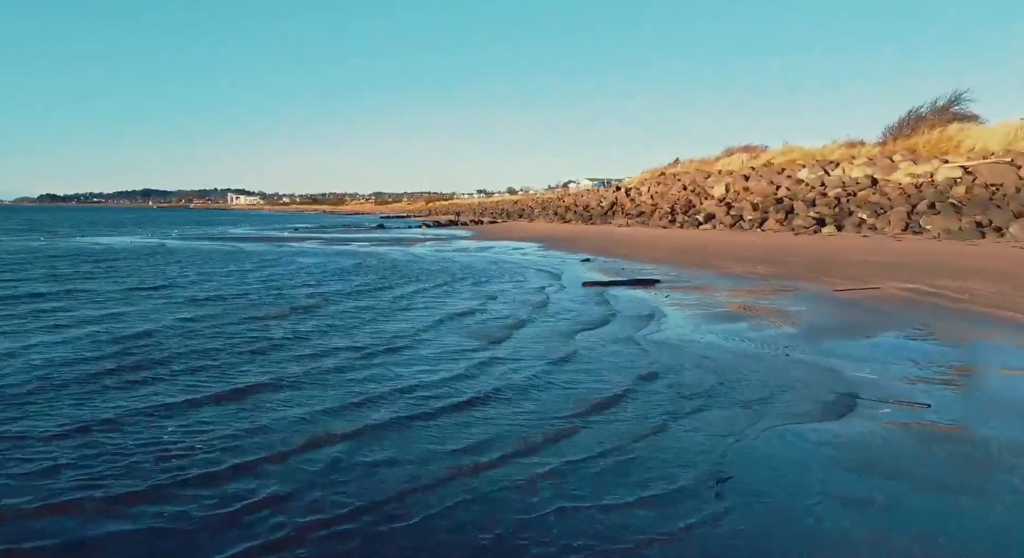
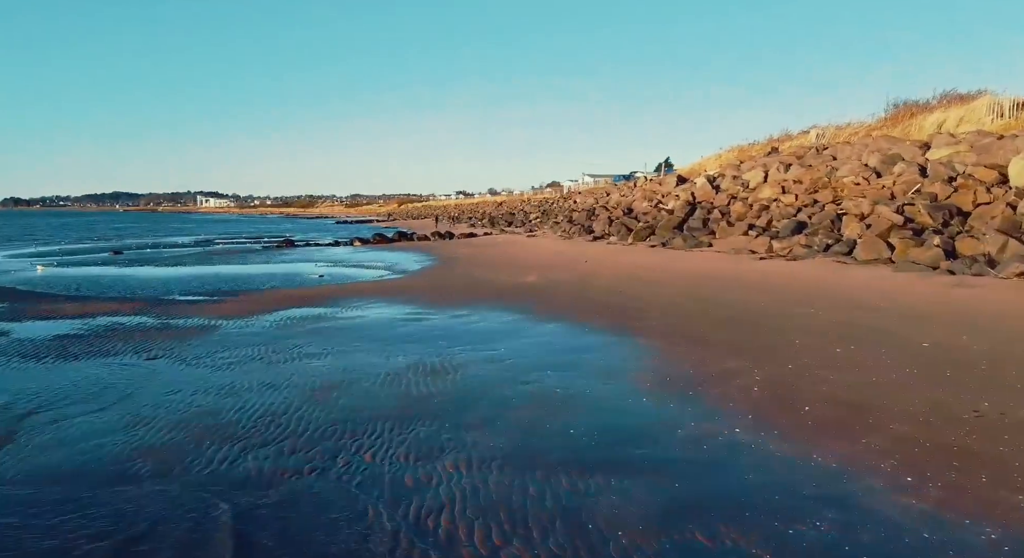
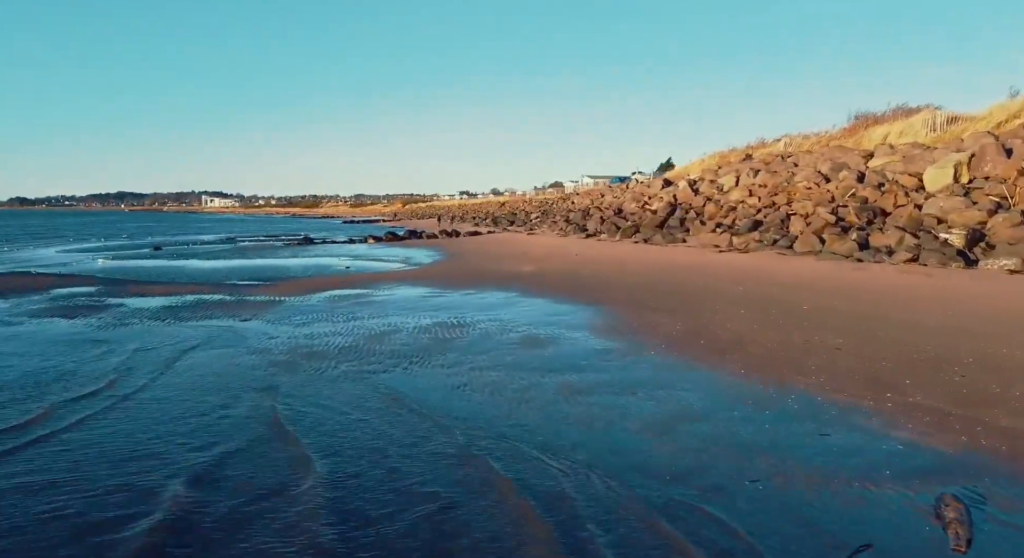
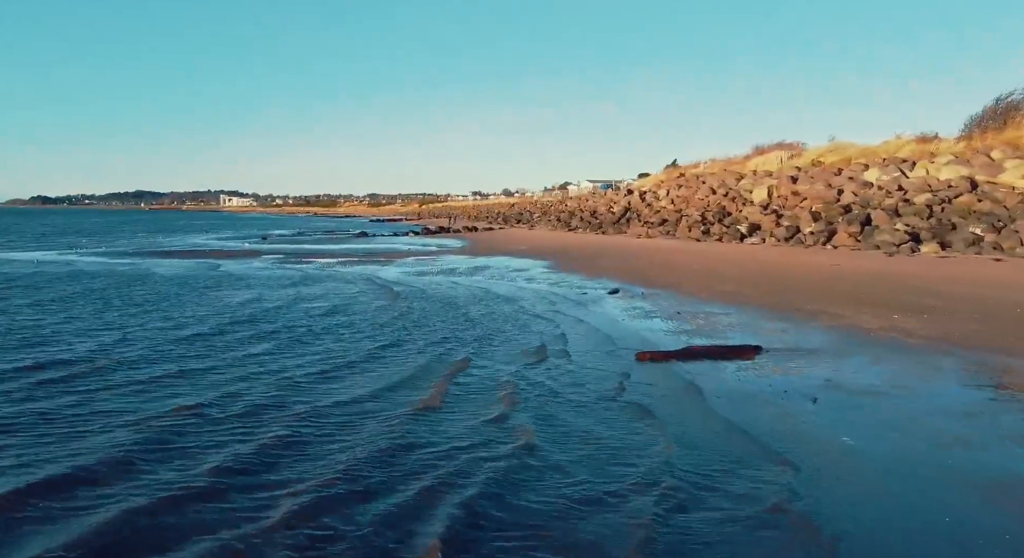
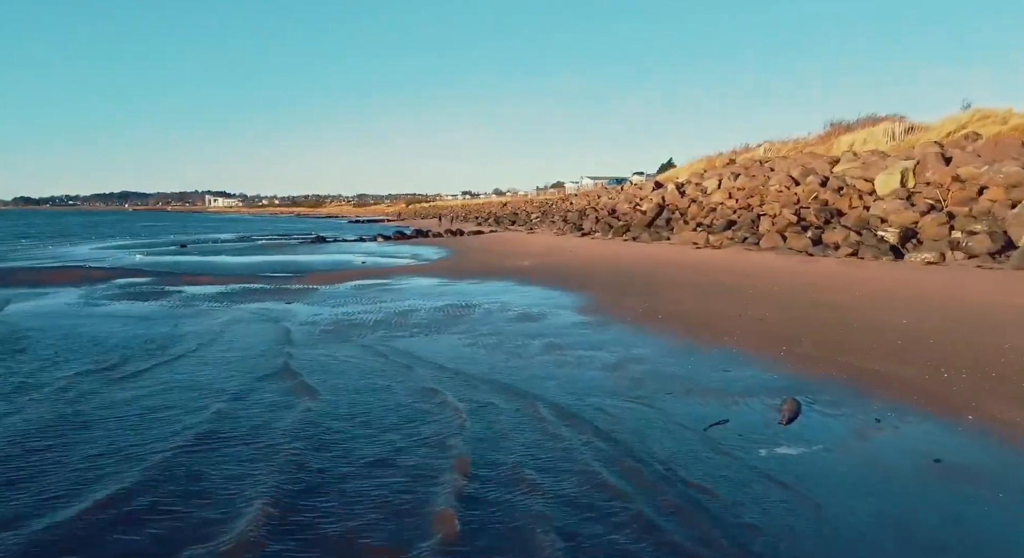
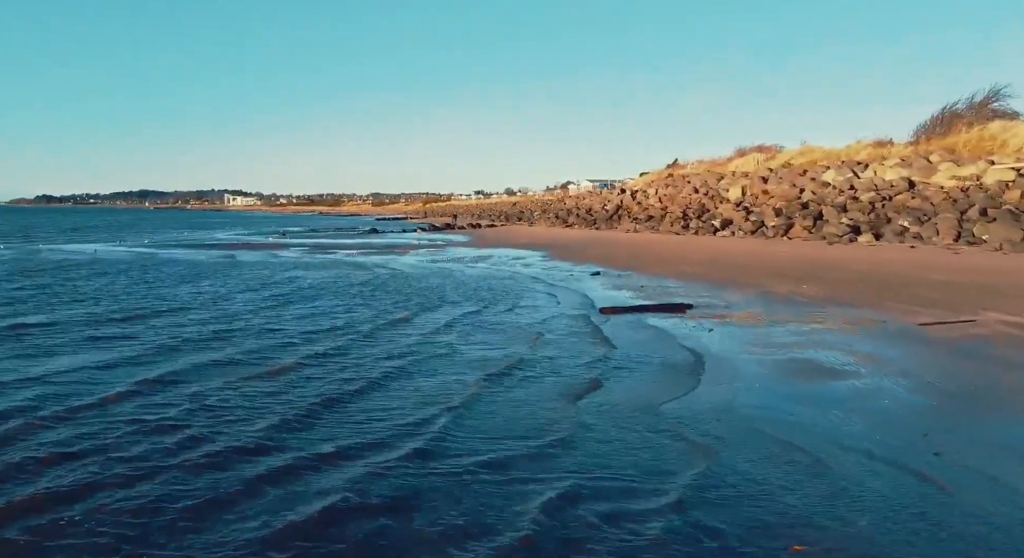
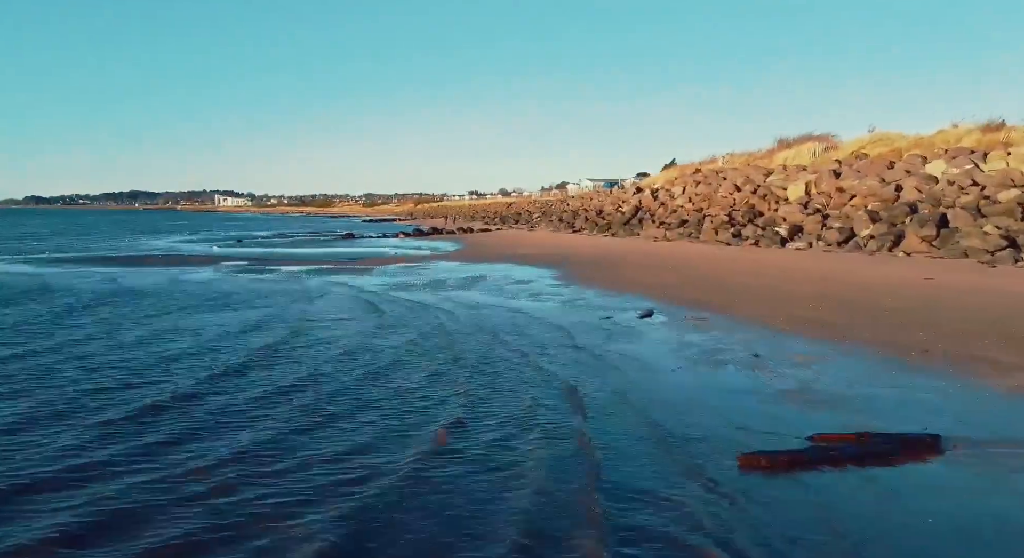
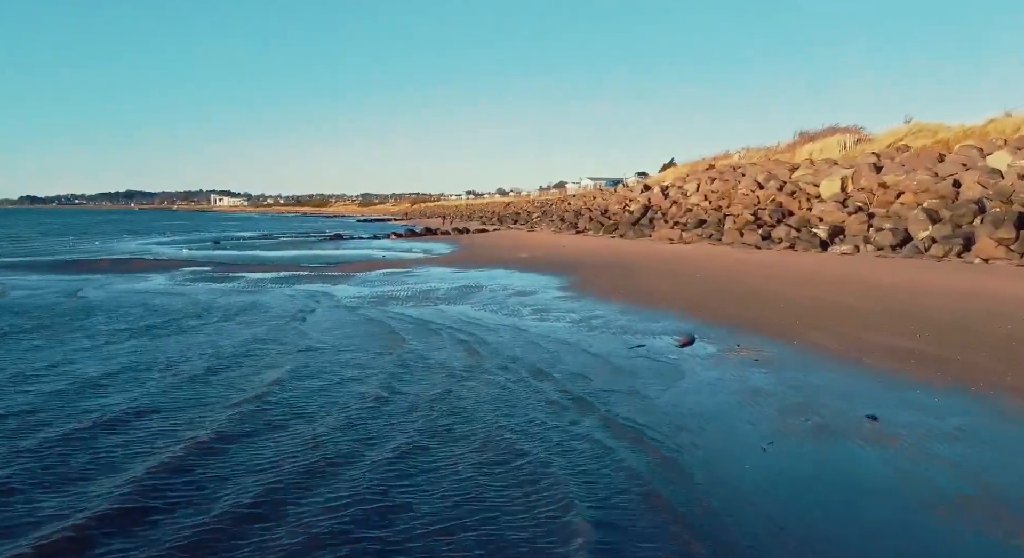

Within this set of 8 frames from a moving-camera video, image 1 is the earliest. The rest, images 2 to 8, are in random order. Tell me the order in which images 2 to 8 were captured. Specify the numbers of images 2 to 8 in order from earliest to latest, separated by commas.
6, 4, 7, 8, 5, 3, 2
